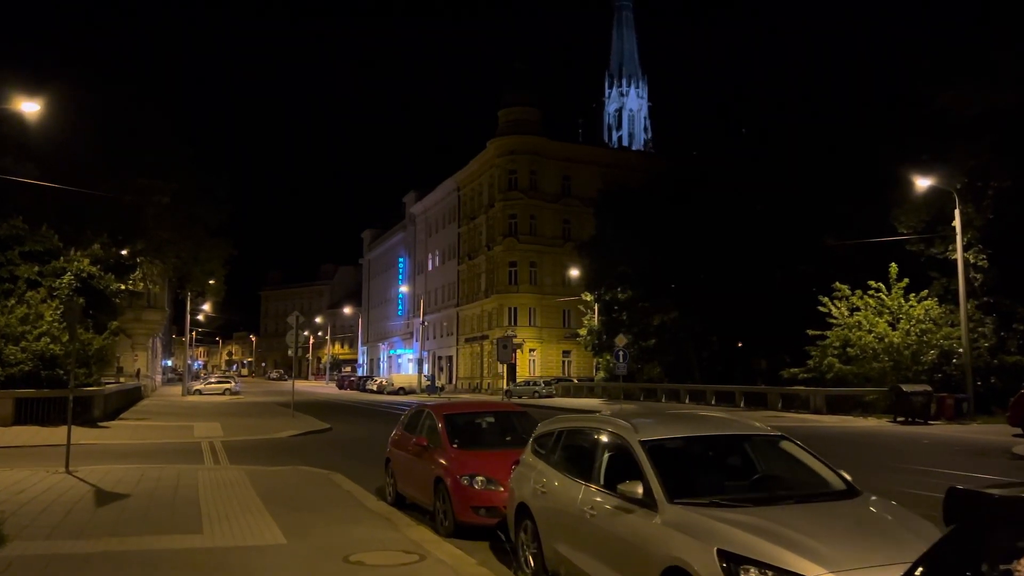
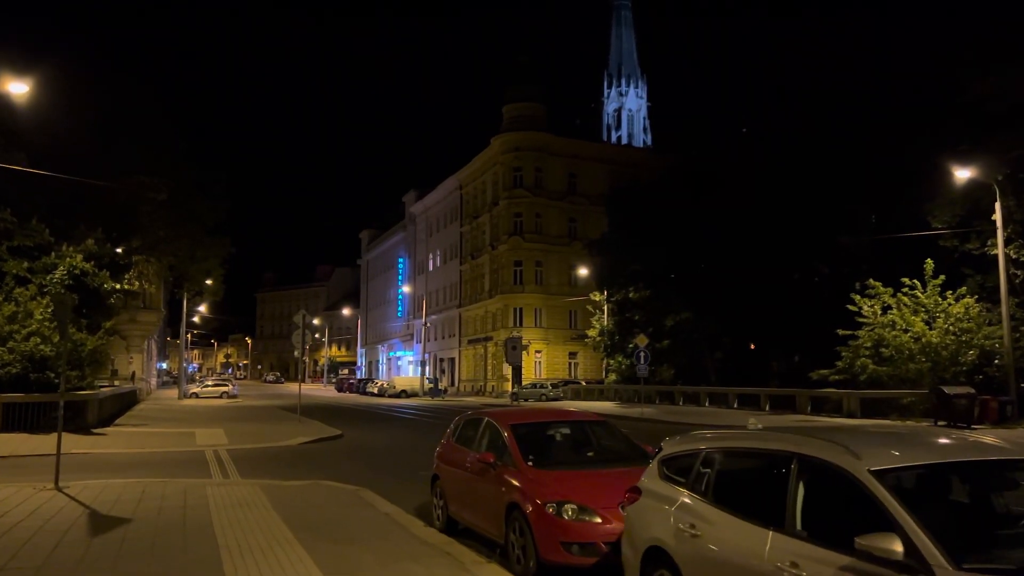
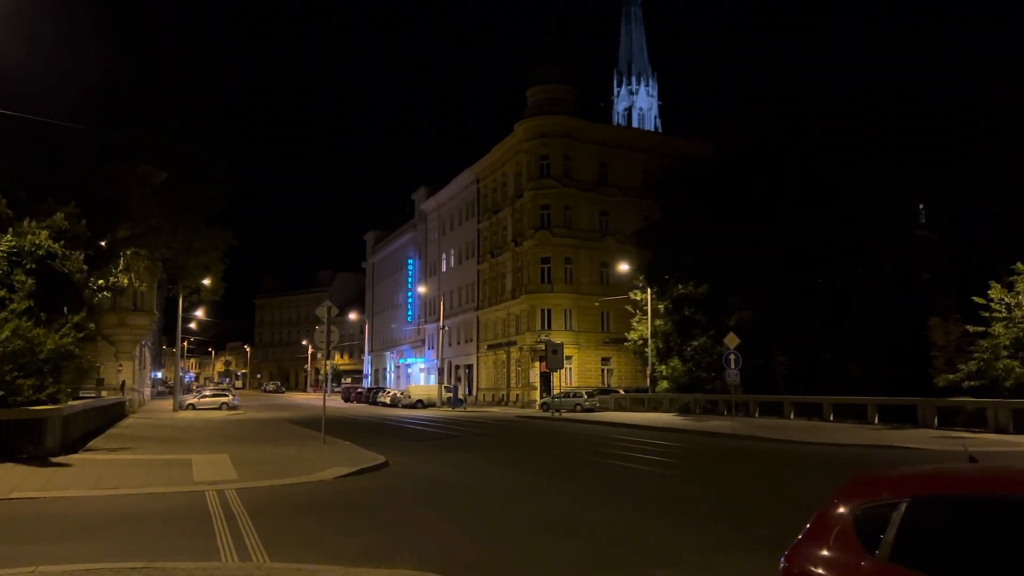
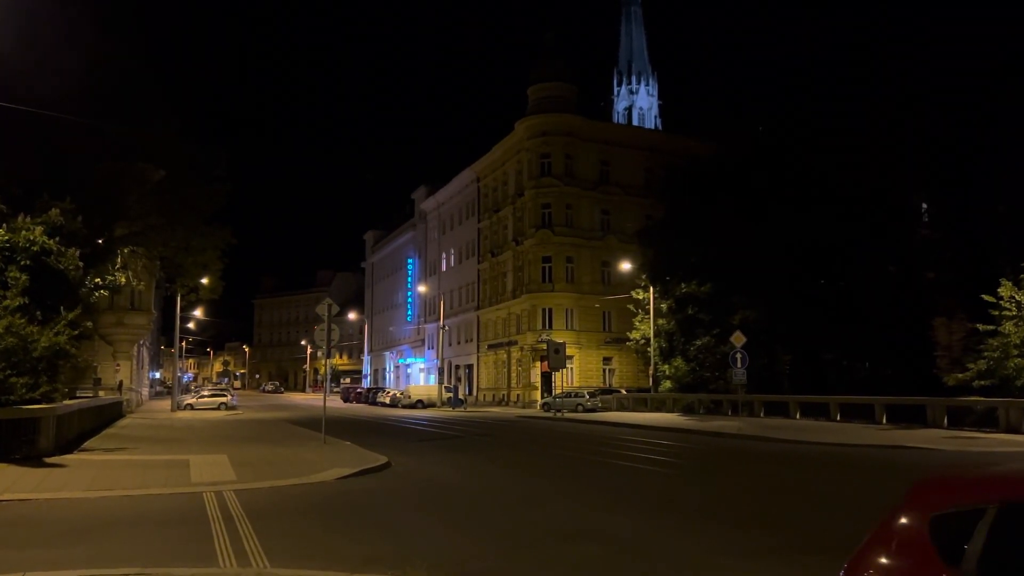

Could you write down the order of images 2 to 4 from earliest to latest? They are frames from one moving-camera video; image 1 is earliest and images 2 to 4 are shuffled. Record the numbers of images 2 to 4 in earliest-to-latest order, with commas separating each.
2, 3, 4
